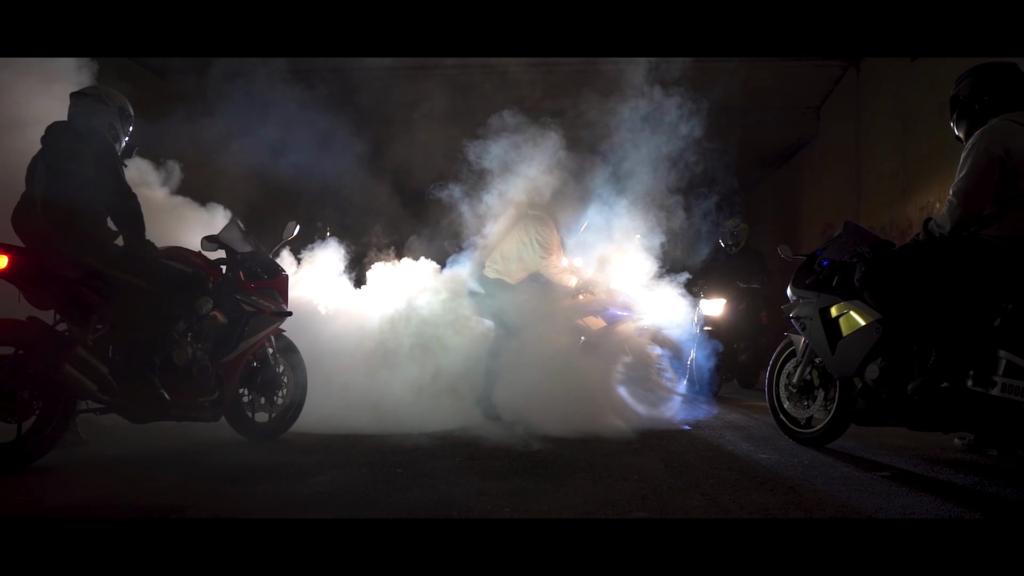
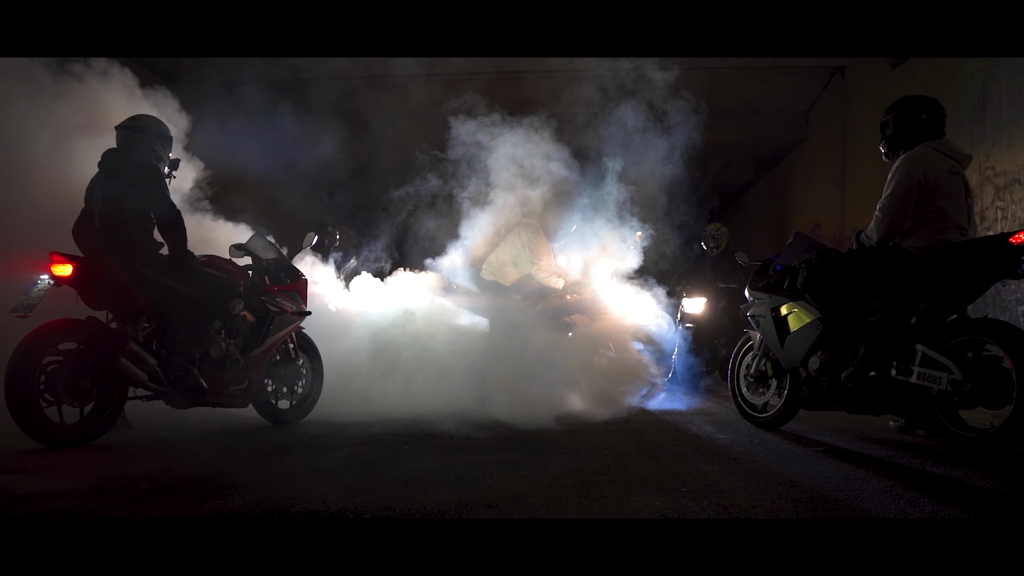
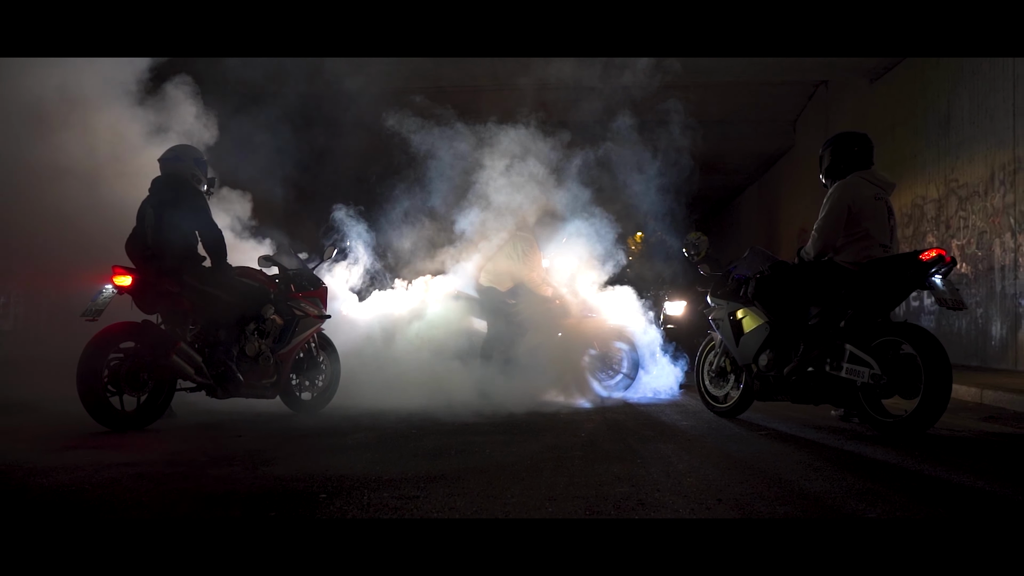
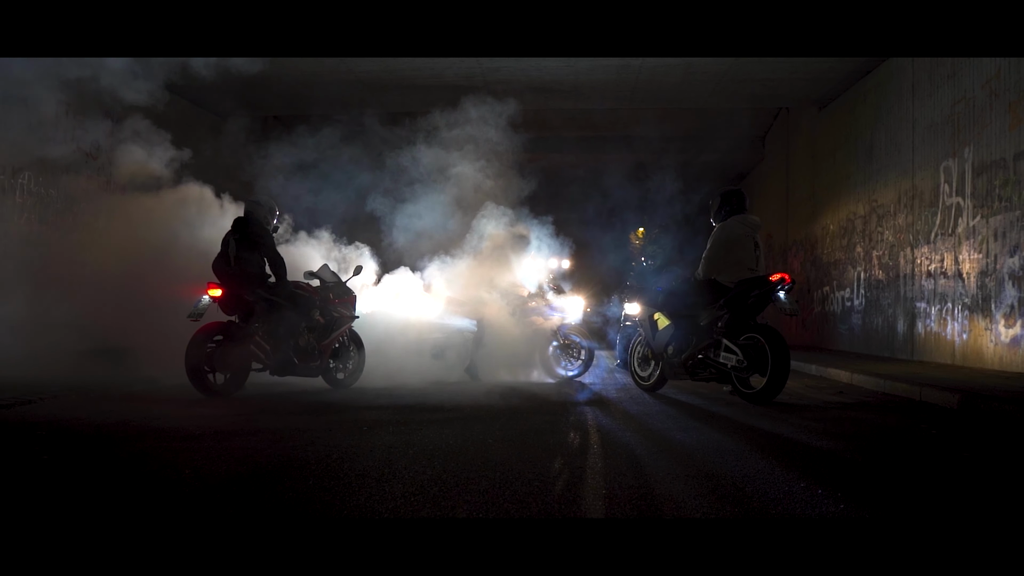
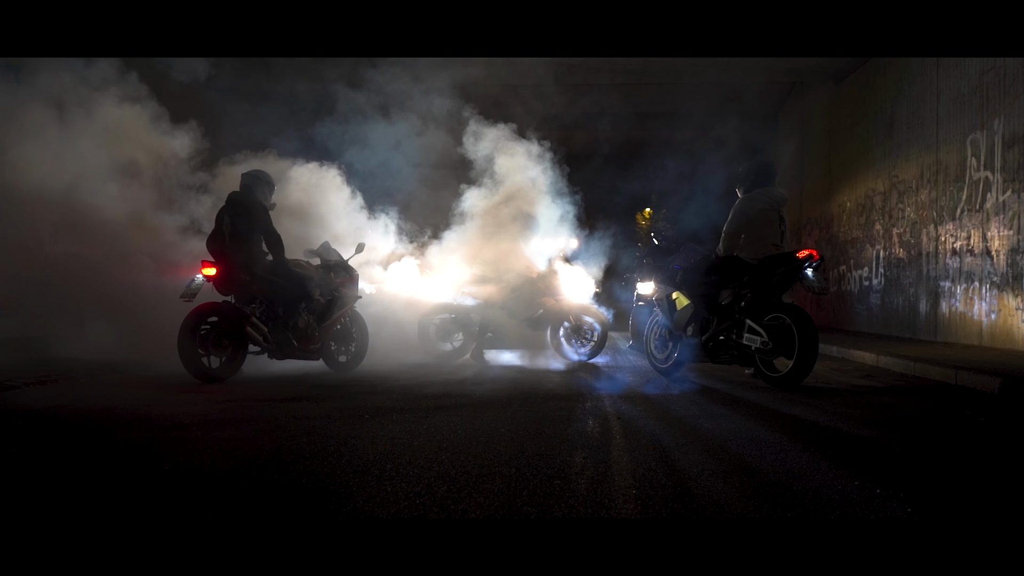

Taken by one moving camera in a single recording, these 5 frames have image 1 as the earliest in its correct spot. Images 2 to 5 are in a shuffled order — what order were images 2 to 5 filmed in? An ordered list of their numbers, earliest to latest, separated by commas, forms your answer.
2, 3, 4, 5
